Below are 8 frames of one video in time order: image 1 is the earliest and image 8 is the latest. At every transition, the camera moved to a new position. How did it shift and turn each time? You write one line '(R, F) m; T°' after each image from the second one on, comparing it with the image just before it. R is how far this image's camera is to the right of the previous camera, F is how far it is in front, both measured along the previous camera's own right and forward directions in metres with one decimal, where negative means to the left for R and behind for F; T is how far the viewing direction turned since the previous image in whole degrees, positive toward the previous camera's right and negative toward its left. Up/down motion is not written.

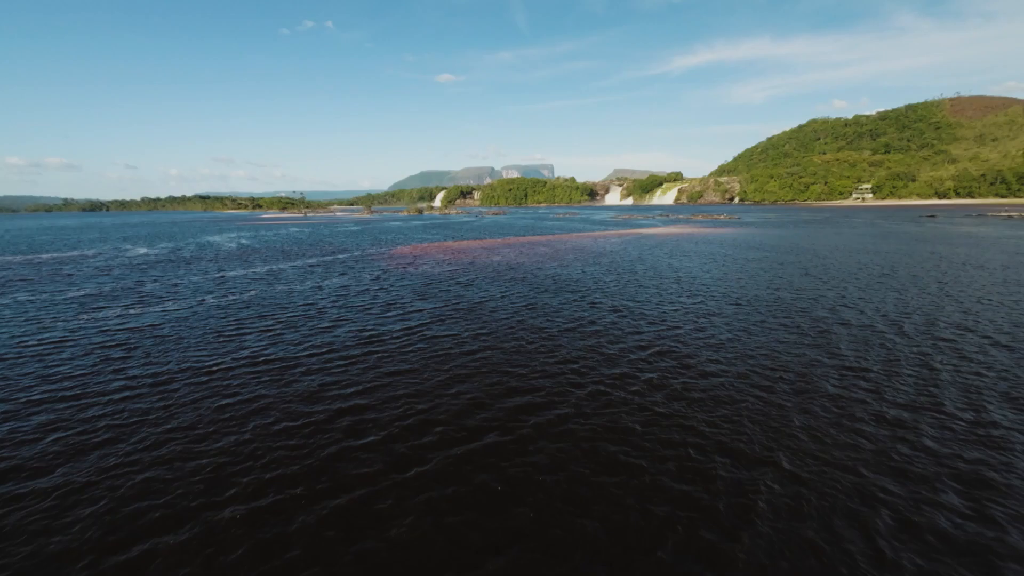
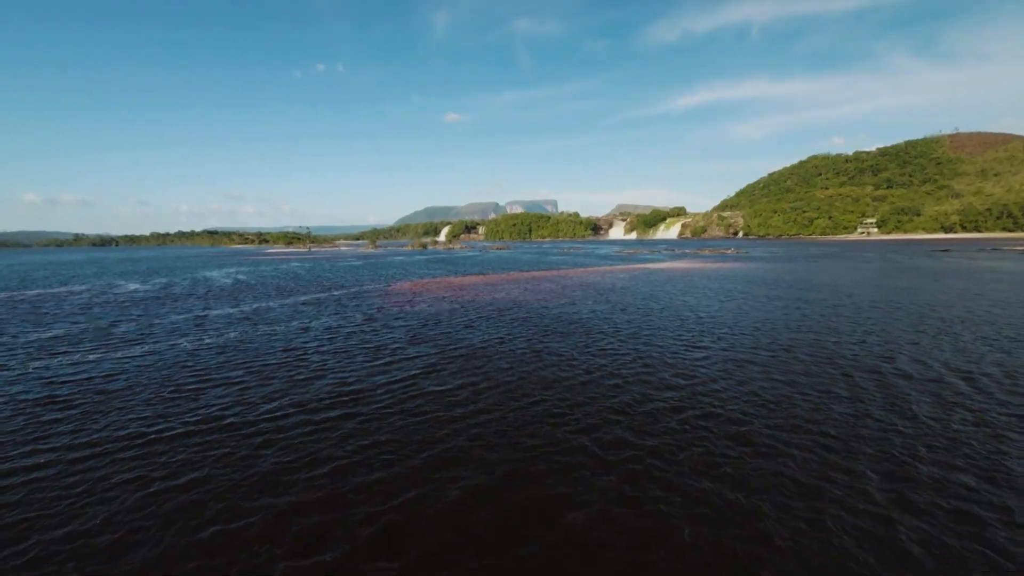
(-0.1, +2.7) m; -1°
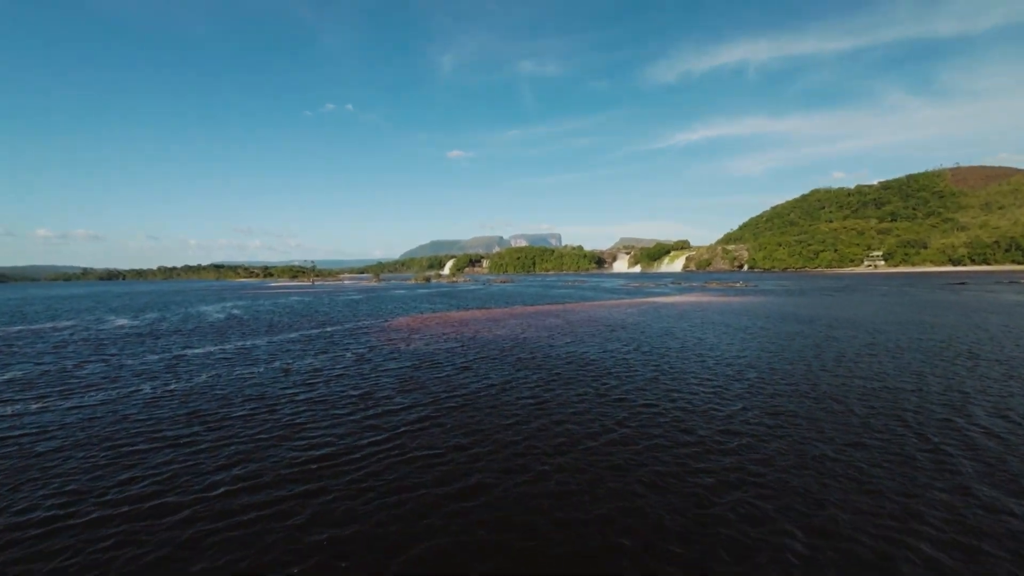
(0.0, +2.7) m; -1°
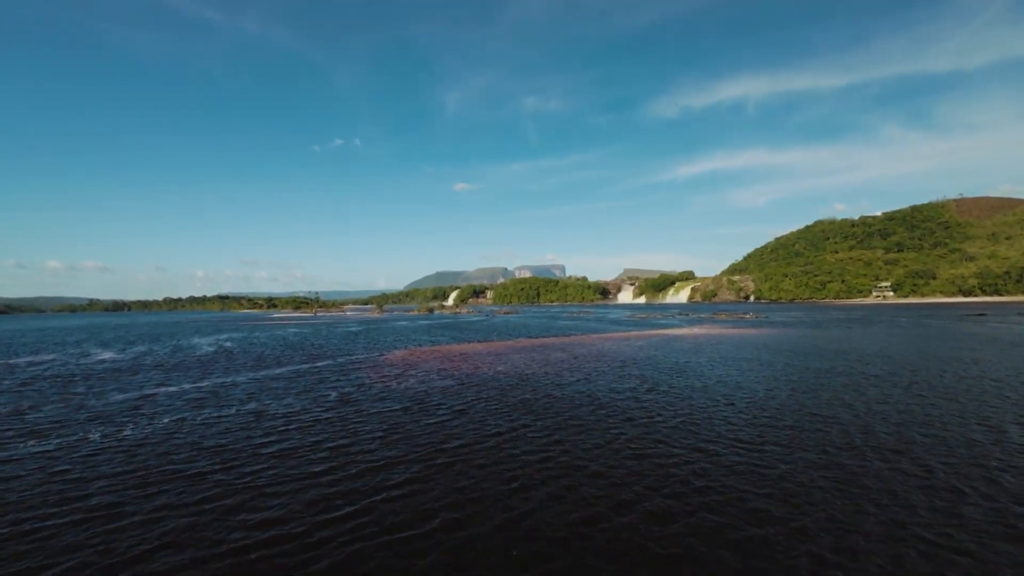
(+0.1, +2.7) m; -1°
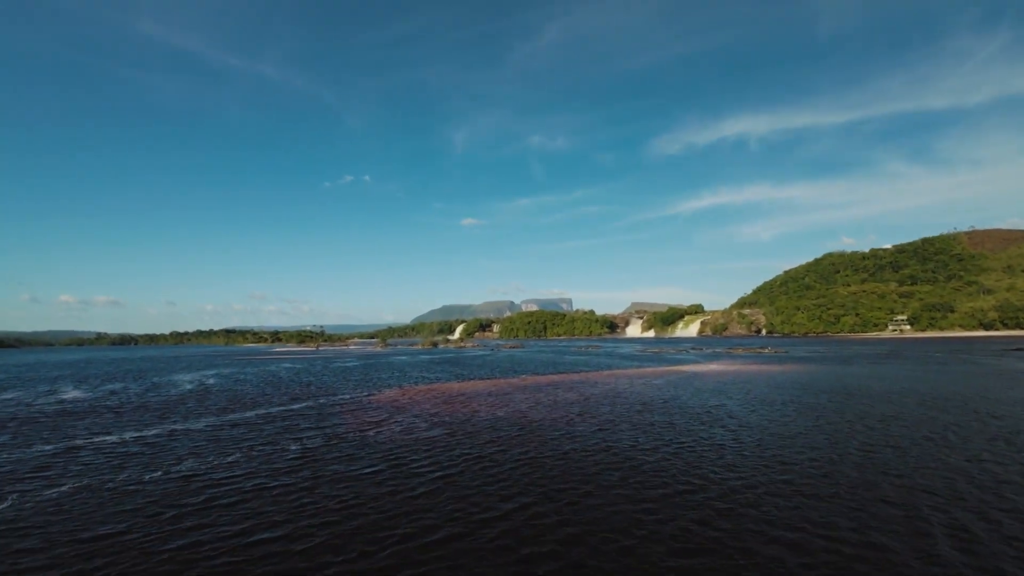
(+0.2, +4.7) m; -1°
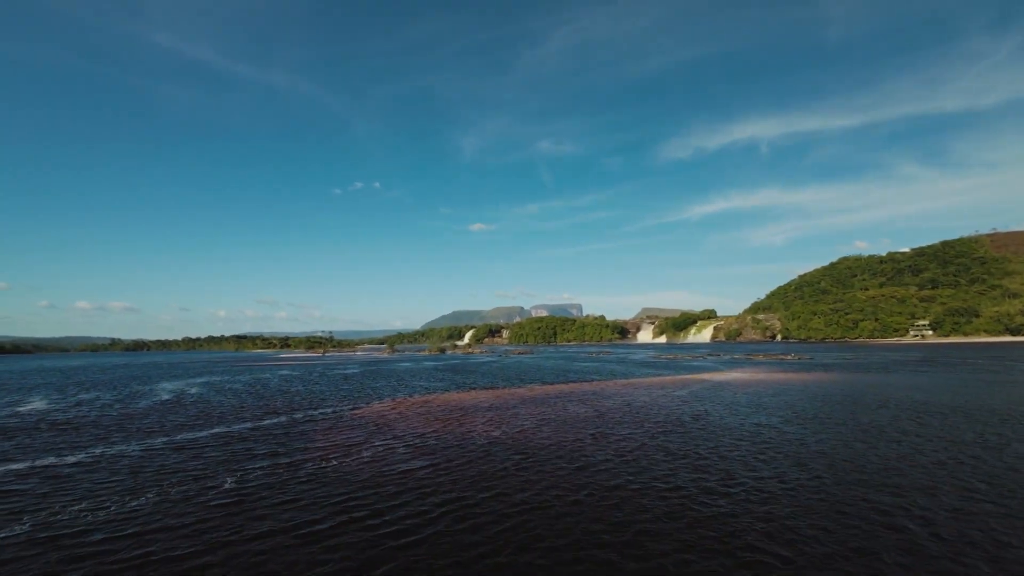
(+0.5, +5.1) m; -1°
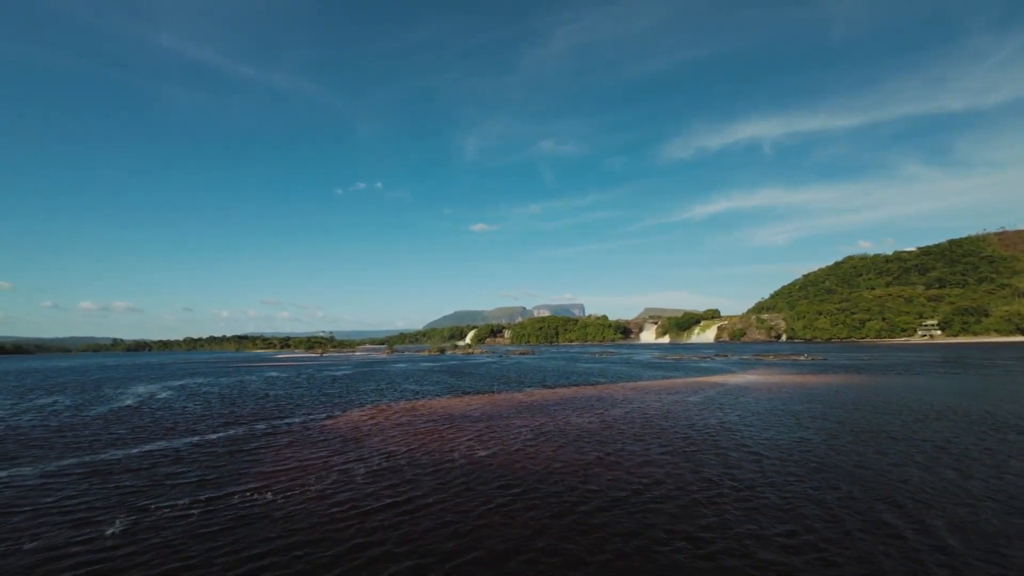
(+0.5, +4.5) m; 0°
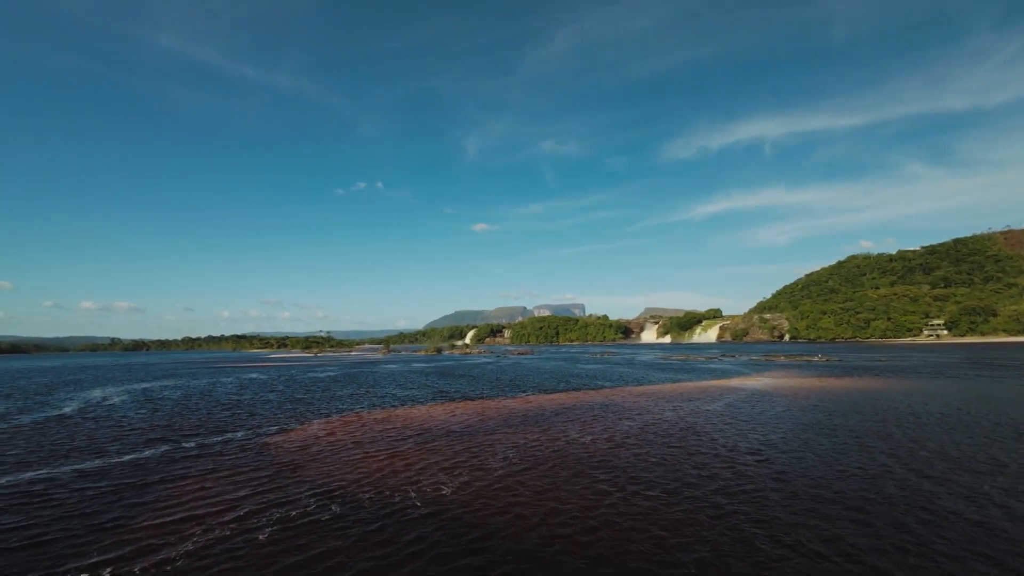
(+0.7, +5.5) m; 0°
